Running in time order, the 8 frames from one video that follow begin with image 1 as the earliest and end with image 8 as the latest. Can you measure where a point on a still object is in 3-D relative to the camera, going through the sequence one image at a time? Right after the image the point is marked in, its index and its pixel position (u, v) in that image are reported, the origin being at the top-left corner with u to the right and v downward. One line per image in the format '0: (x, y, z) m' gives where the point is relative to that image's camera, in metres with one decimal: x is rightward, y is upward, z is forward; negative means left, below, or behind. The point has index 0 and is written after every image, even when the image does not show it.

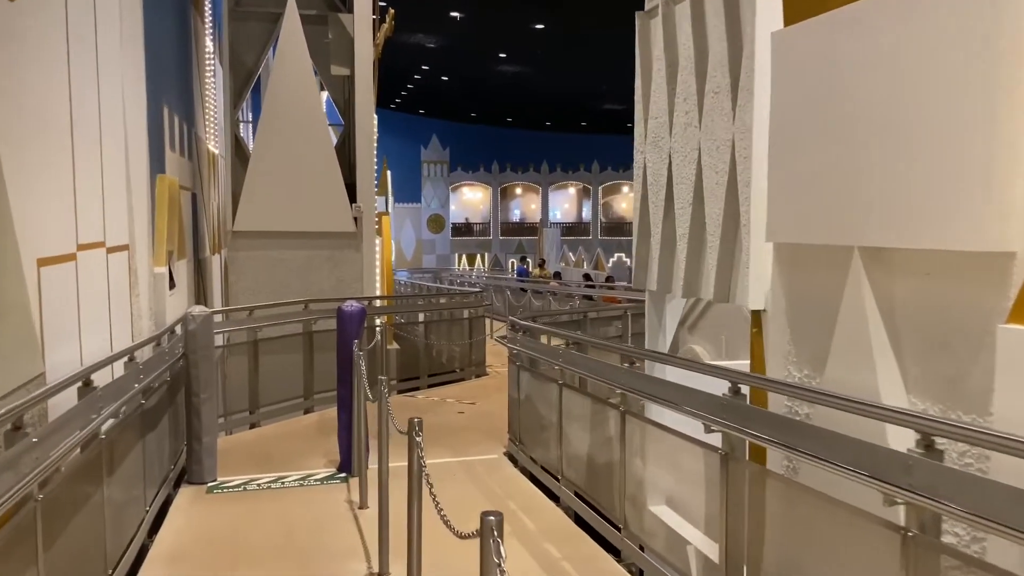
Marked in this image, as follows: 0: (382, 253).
0: (-1.5, +0.4, +10.0) m
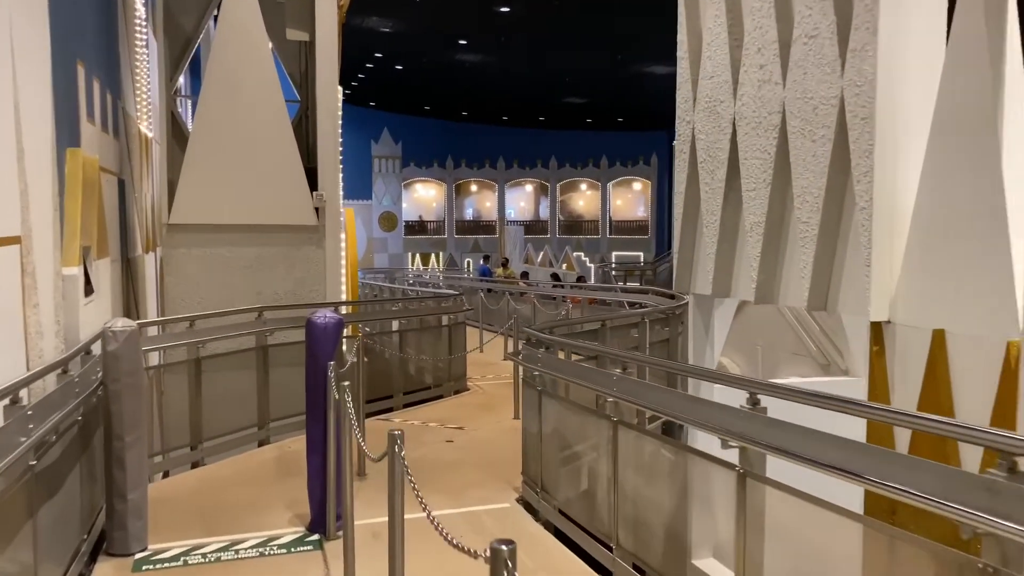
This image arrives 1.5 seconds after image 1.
0: (-1.7, +0.4, +8.6) m
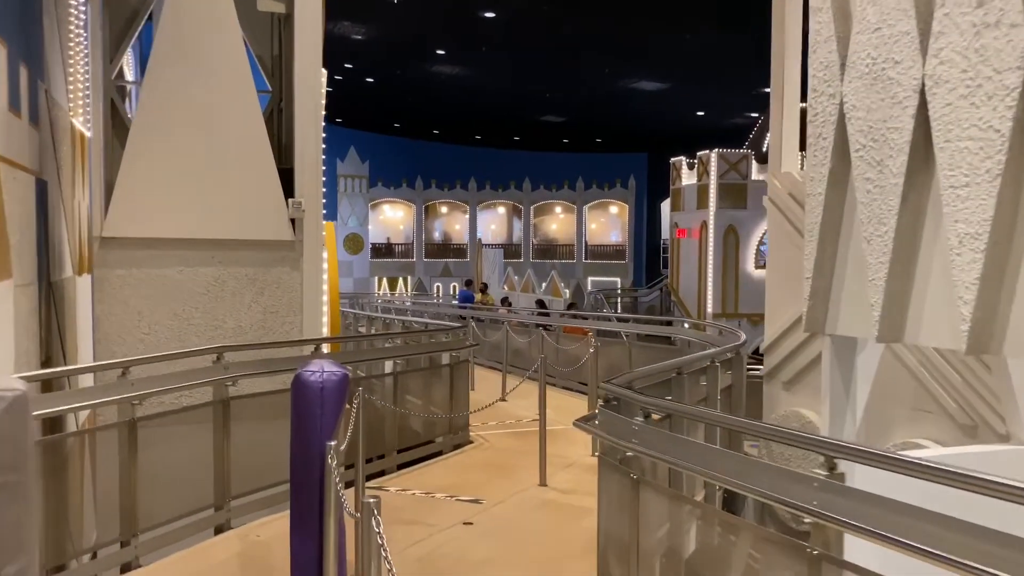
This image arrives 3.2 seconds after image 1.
0: (-1.5, +0.1, +7.1) m
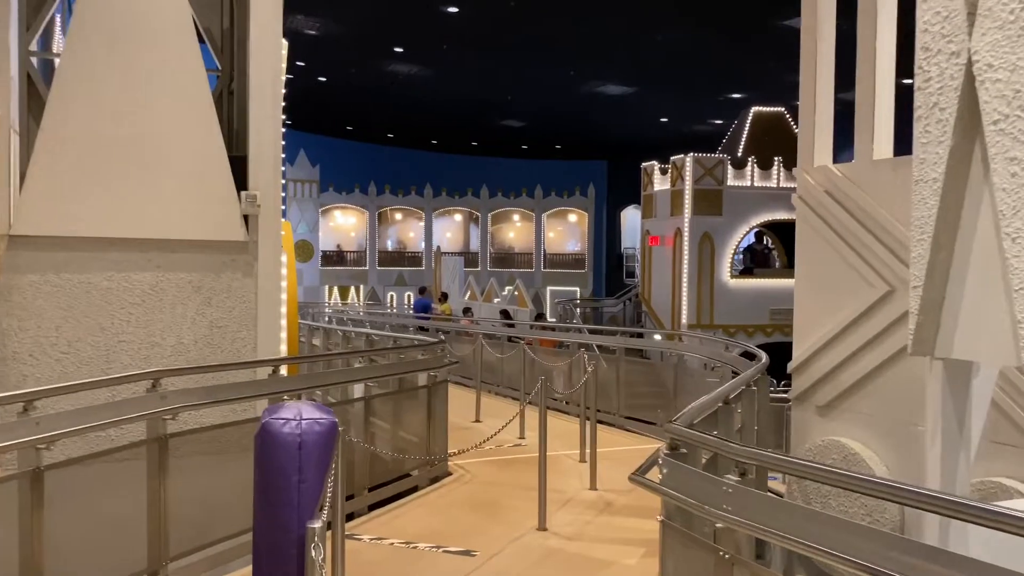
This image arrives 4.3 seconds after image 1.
0: (-1.6, 0.0, +6.2) m
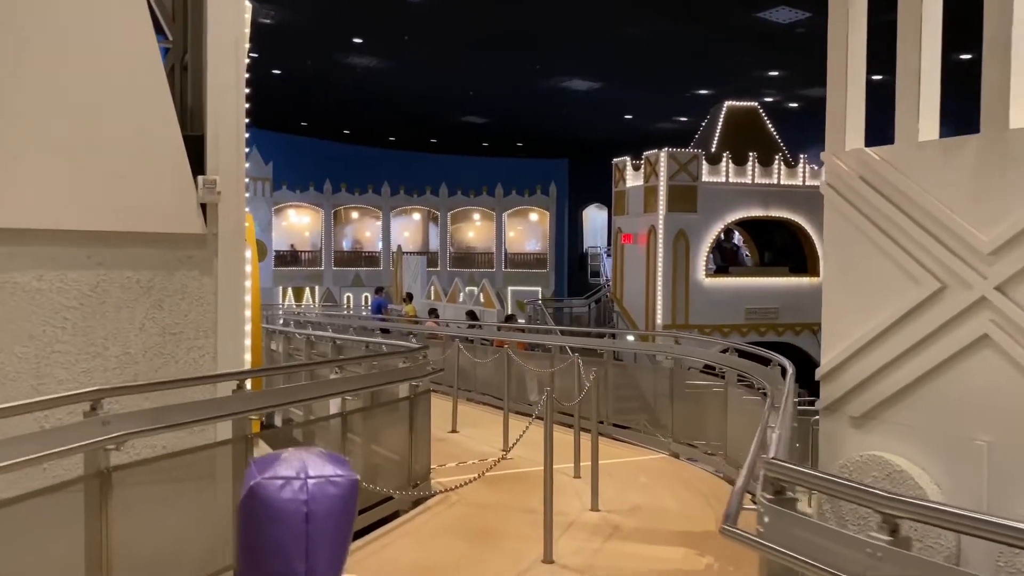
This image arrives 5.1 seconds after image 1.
0: (-1.7, 0.0, +5.5) m
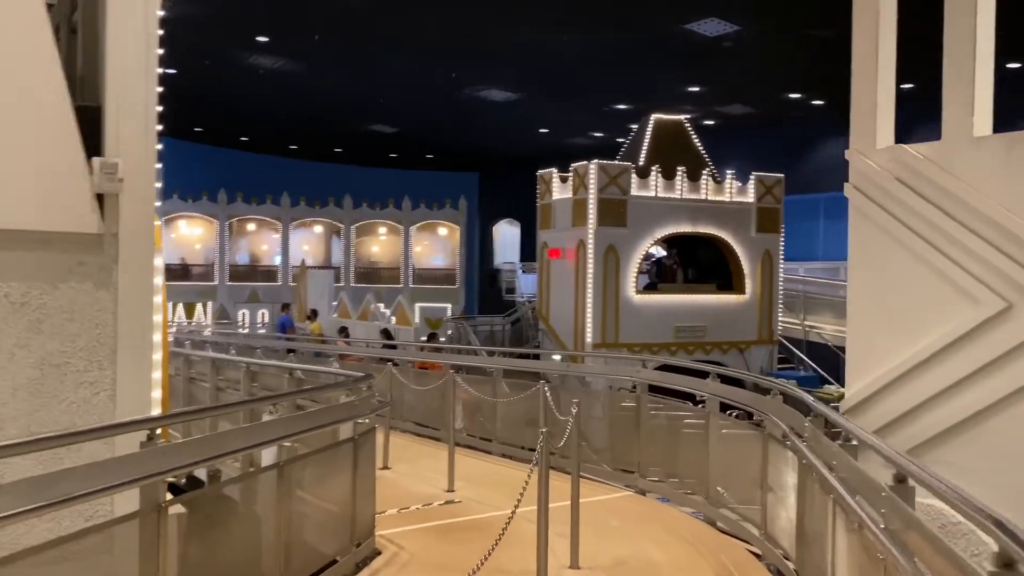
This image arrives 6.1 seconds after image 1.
0: (-1.9, -0.1, +4.4) m
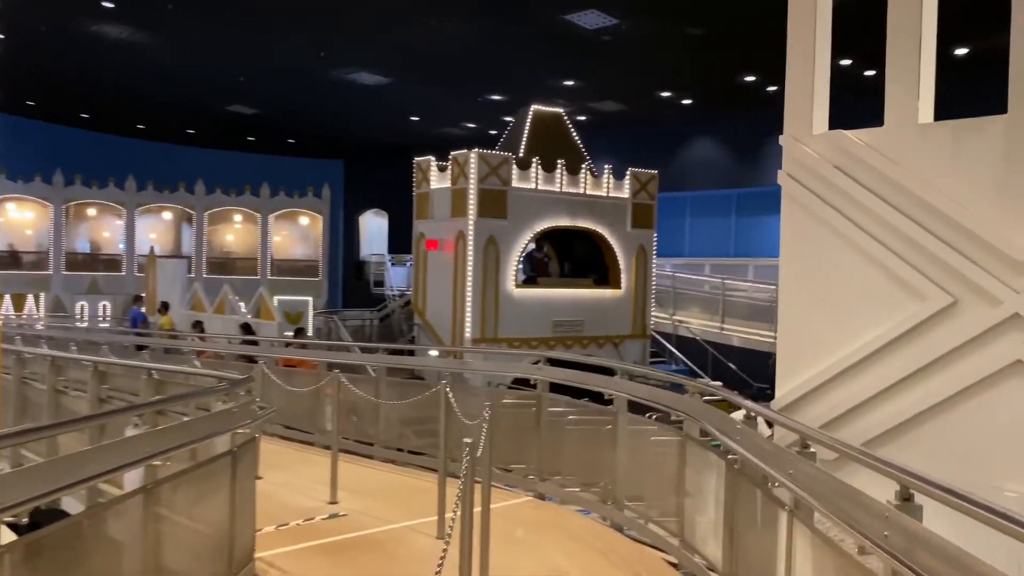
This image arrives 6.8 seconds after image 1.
0: (-2.3, 0.0, +3.6) m
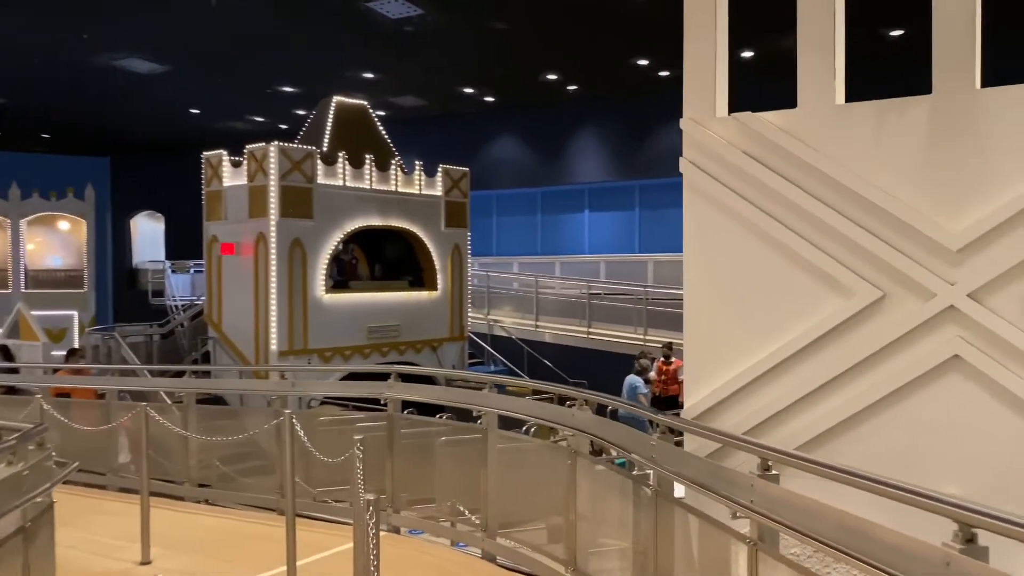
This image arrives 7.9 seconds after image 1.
0: (-2.6, -0.1, +2.4) m
